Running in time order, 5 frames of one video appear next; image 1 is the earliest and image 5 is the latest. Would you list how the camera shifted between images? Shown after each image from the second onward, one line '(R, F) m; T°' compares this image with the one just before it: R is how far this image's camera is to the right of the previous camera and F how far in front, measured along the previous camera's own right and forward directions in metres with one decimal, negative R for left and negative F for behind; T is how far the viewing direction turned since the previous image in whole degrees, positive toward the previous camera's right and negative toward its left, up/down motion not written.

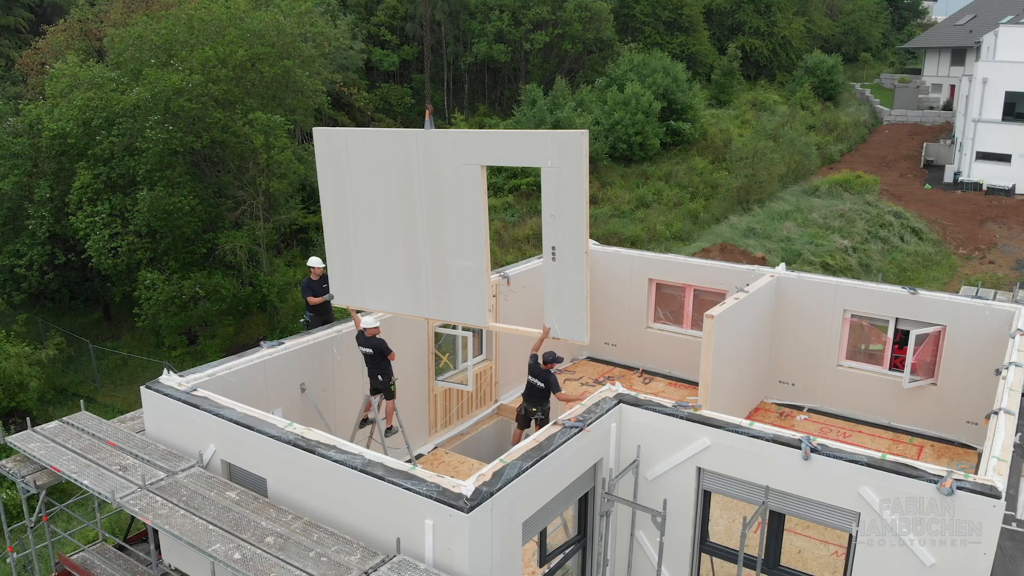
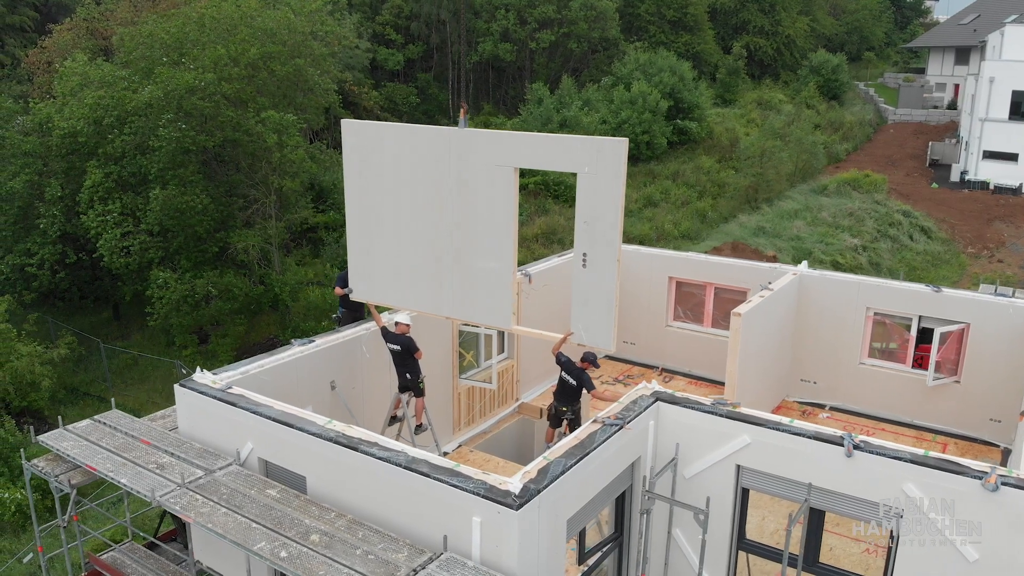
(-0.3, 0.0) m; 0°
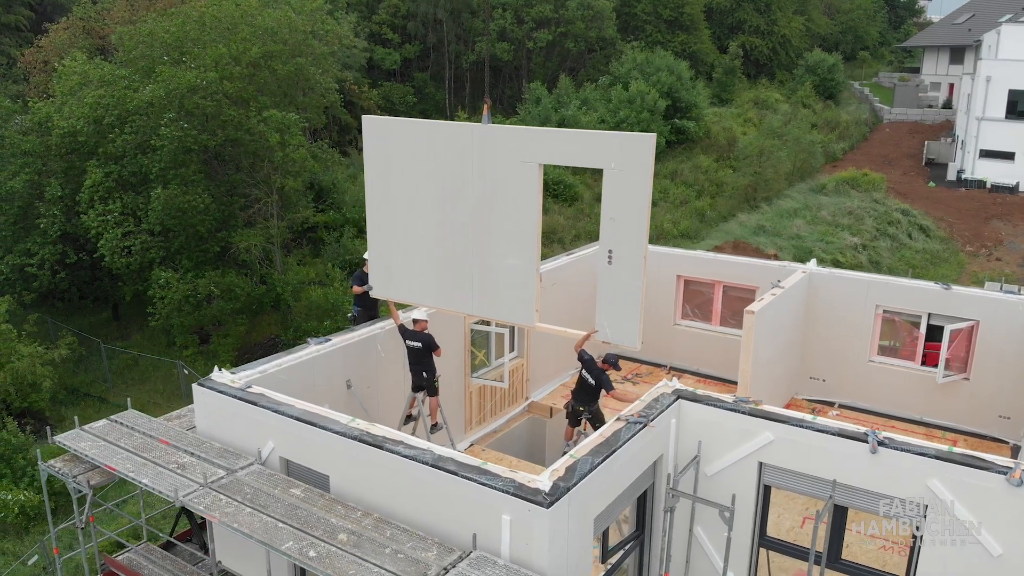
(-0.2, 0.0) m; +1°
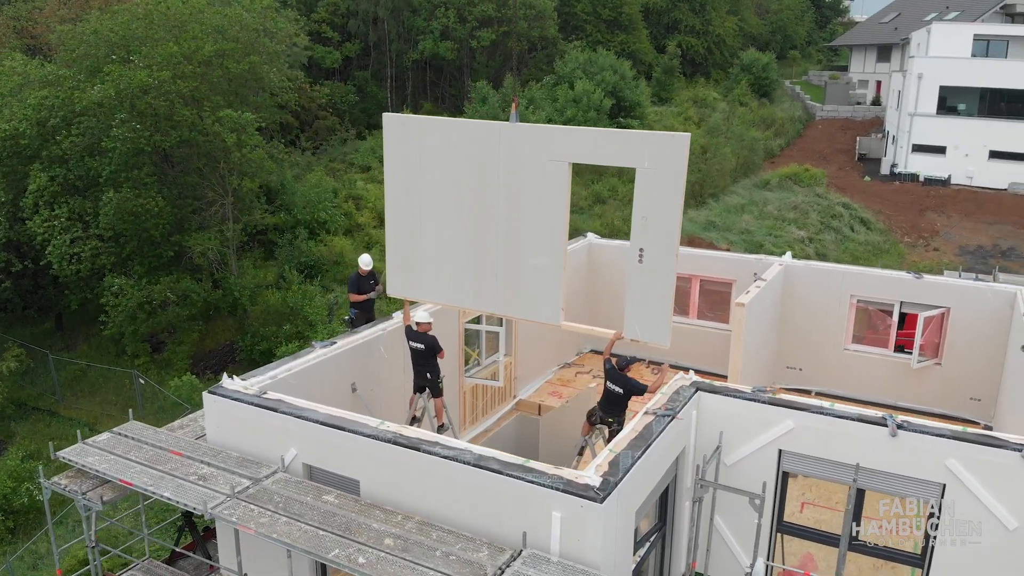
(-0.8, +0.1) m; +5°
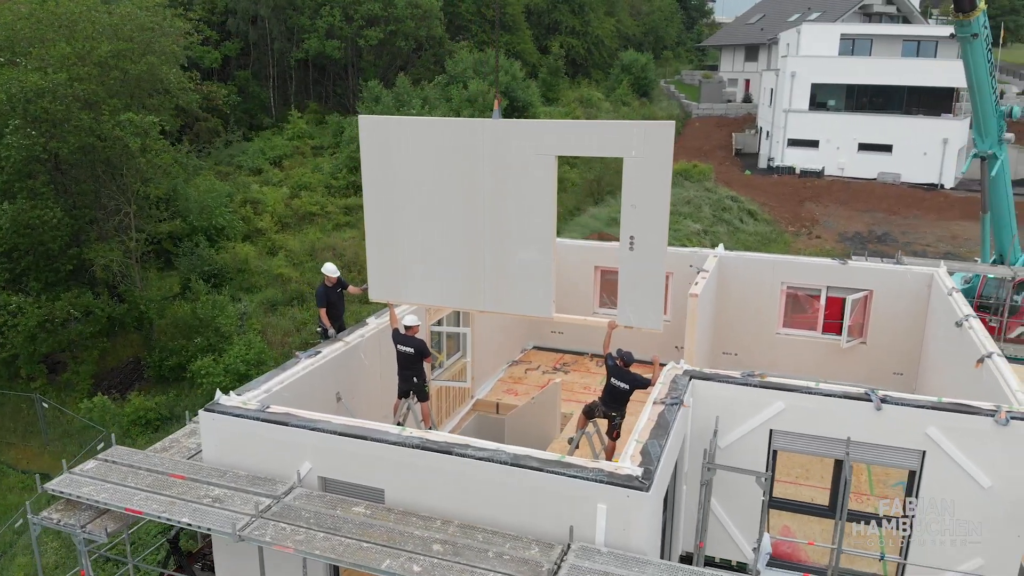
(-1.1, 0.0) m; +9°
